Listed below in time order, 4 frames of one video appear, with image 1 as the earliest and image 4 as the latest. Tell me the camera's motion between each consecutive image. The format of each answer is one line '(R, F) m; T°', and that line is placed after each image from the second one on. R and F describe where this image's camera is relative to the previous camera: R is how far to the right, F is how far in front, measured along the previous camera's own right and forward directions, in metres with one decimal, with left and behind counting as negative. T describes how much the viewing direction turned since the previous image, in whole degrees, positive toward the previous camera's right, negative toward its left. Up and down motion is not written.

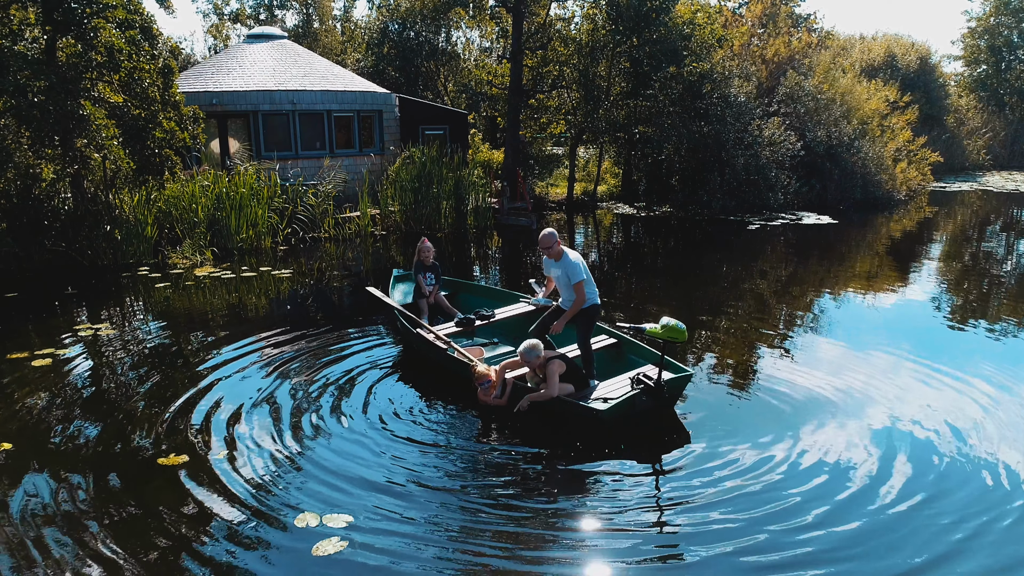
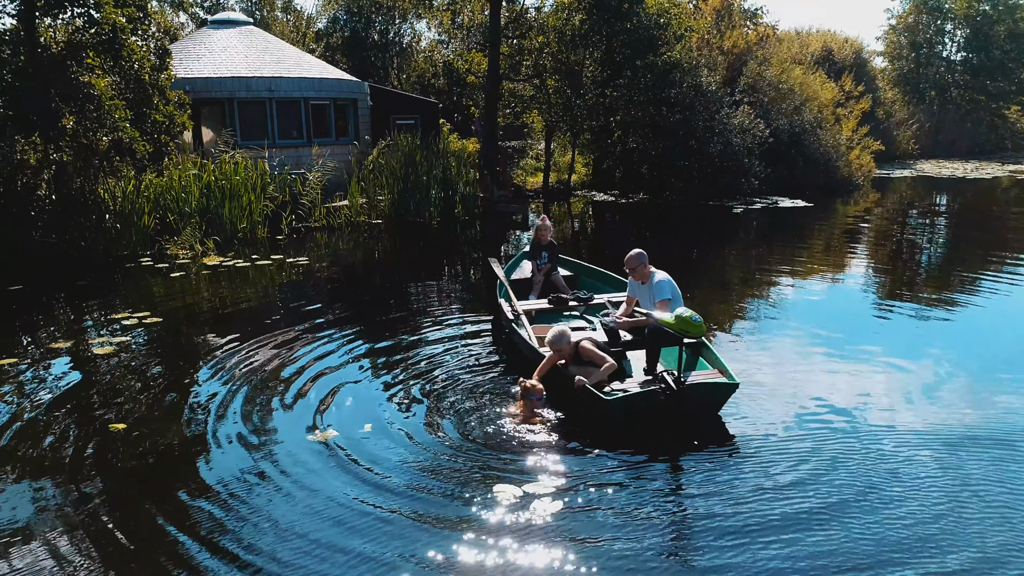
(-1.5, 0.0) m; +6°
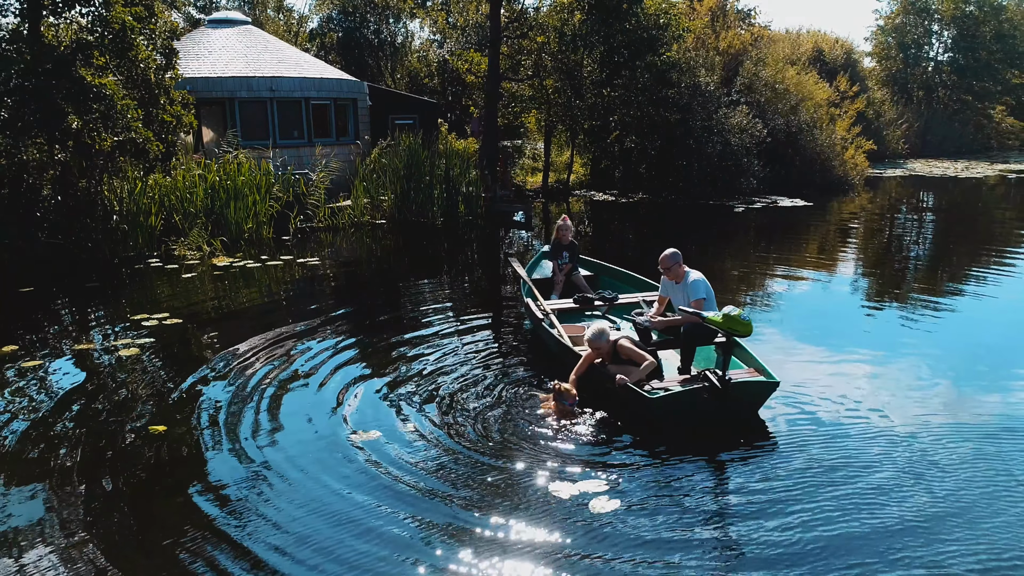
(-0.4, 0.0) m; +1°
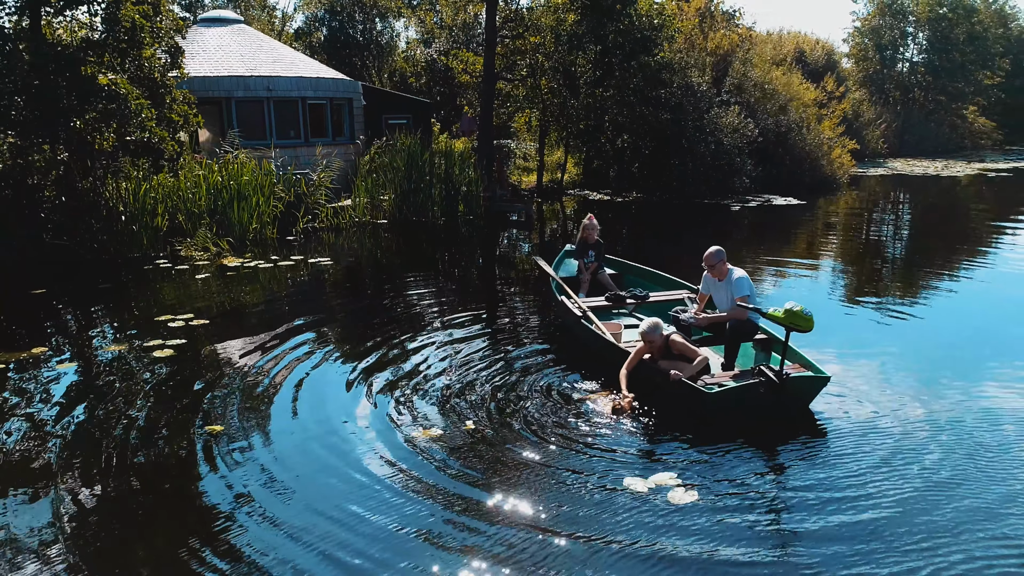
(-0.6, 0.0) m; +2°
